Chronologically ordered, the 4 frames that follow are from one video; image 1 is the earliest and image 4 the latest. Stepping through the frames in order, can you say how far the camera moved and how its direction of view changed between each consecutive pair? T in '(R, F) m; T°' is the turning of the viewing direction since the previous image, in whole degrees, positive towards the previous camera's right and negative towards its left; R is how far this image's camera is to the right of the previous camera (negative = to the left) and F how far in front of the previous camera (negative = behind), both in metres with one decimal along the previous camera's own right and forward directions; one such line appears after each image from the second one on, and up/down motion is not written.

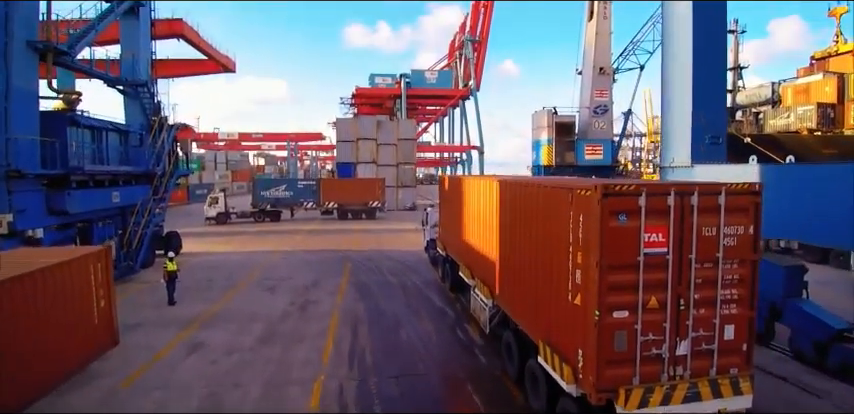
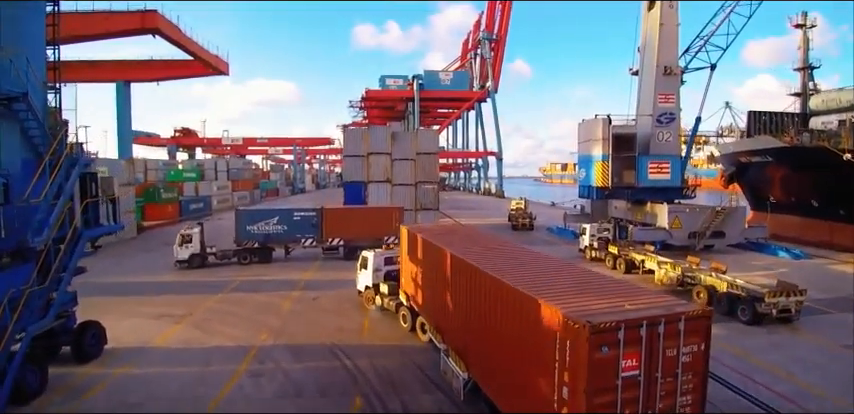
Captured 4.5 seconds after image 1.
(-1.1, +7.3) m; -1°
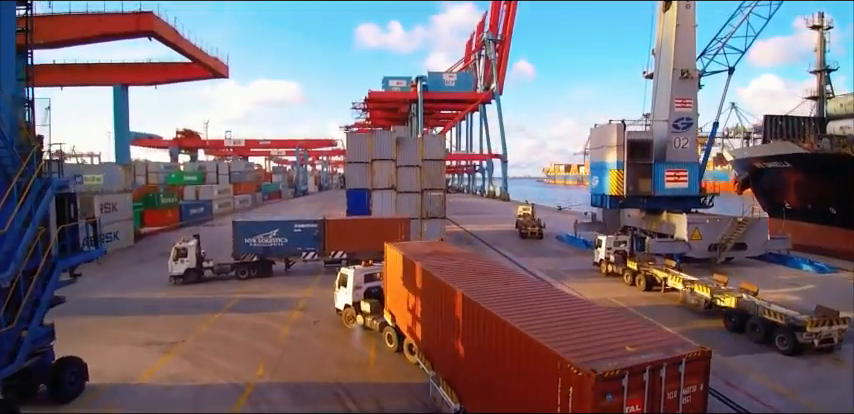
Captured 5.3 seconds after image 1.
(-0.2, +1.3) m; 0°
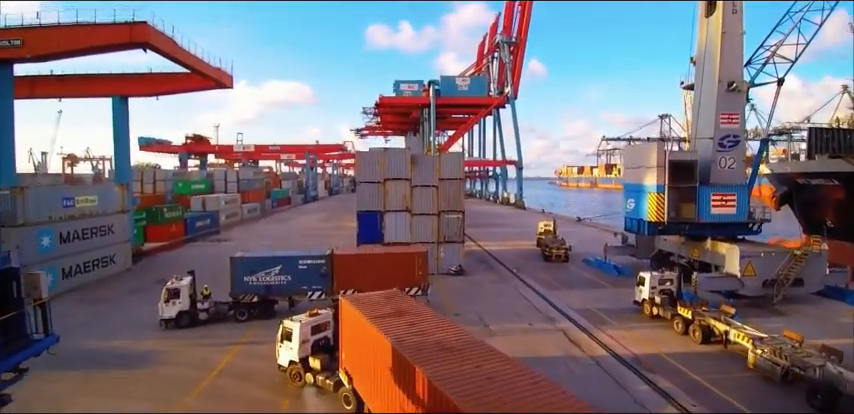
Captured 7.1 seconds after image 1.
(-0.4, +2.8) m; -1°
